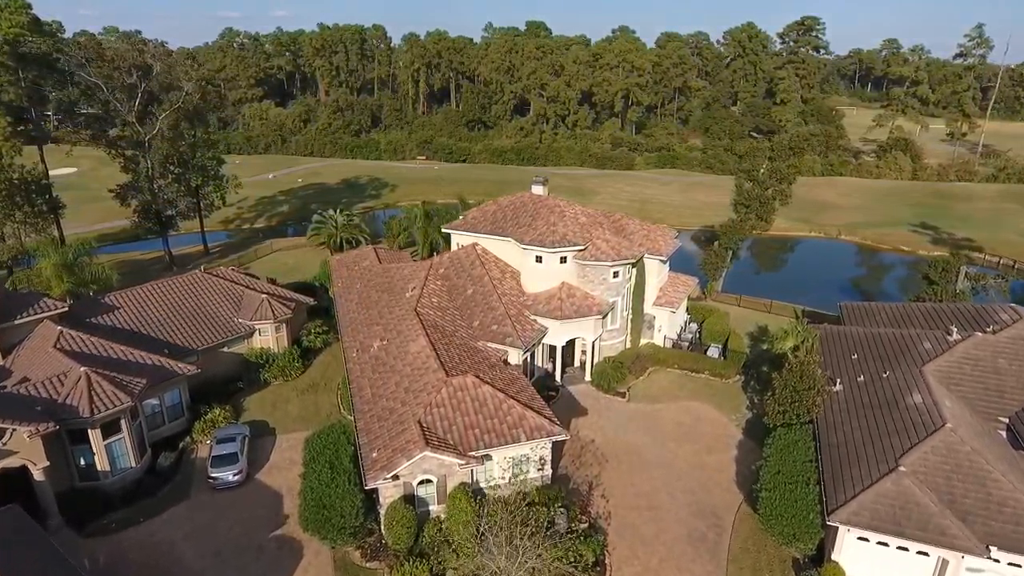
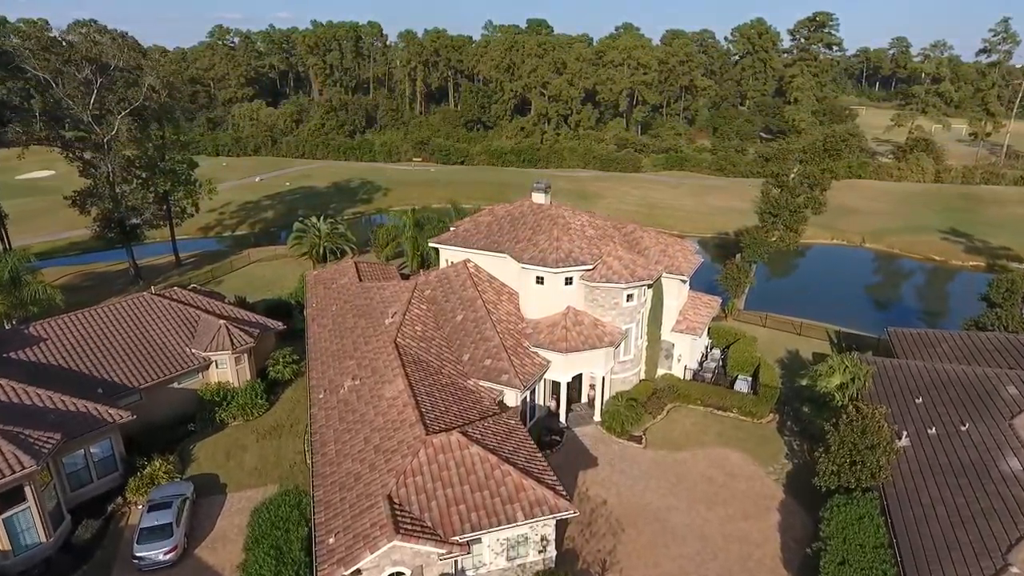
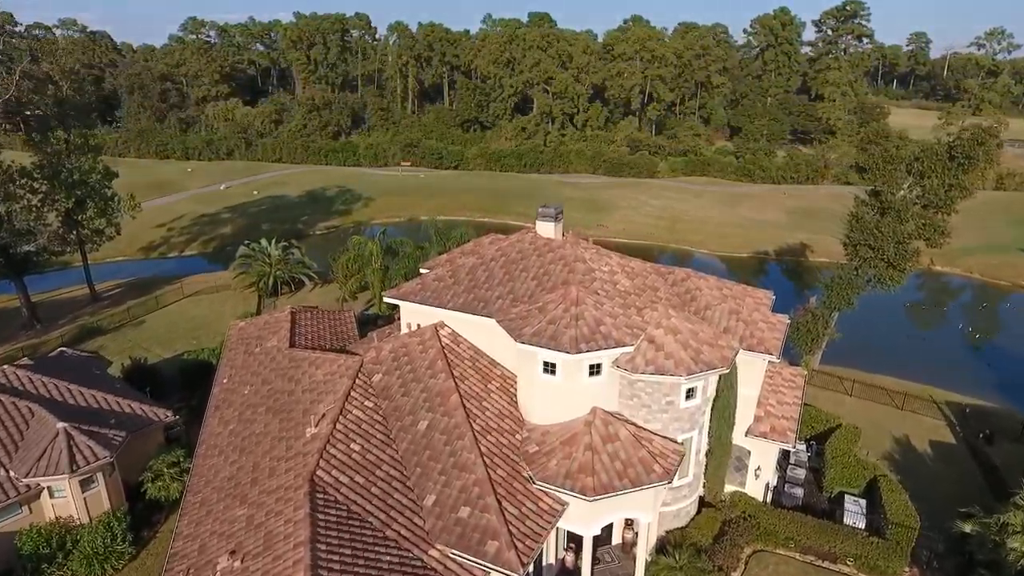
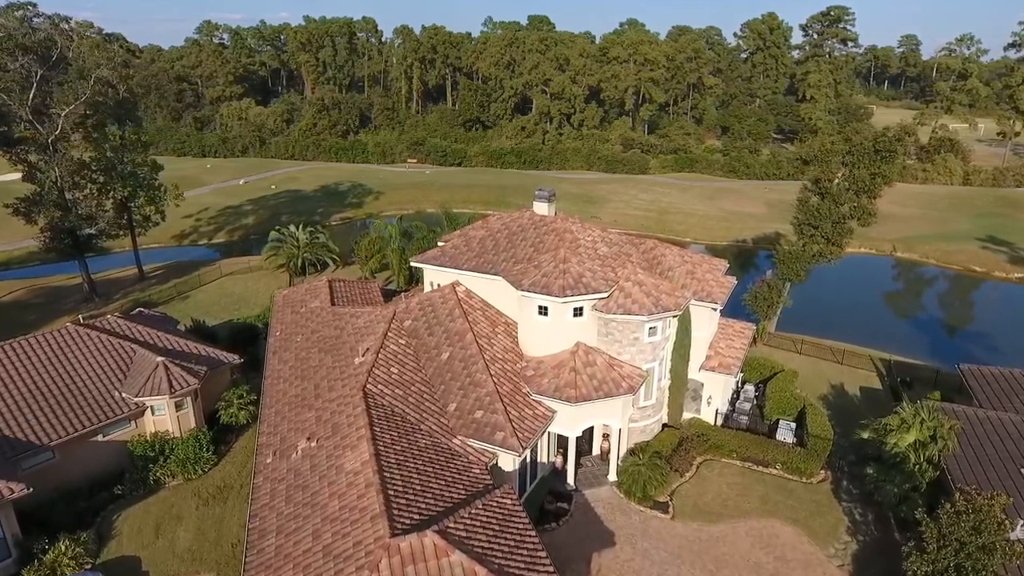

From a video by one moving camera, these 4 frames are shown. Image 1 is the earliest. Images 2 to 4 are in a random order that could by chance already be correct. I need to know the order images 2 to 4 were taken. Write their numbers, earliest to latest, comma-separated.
2, 4, 3
